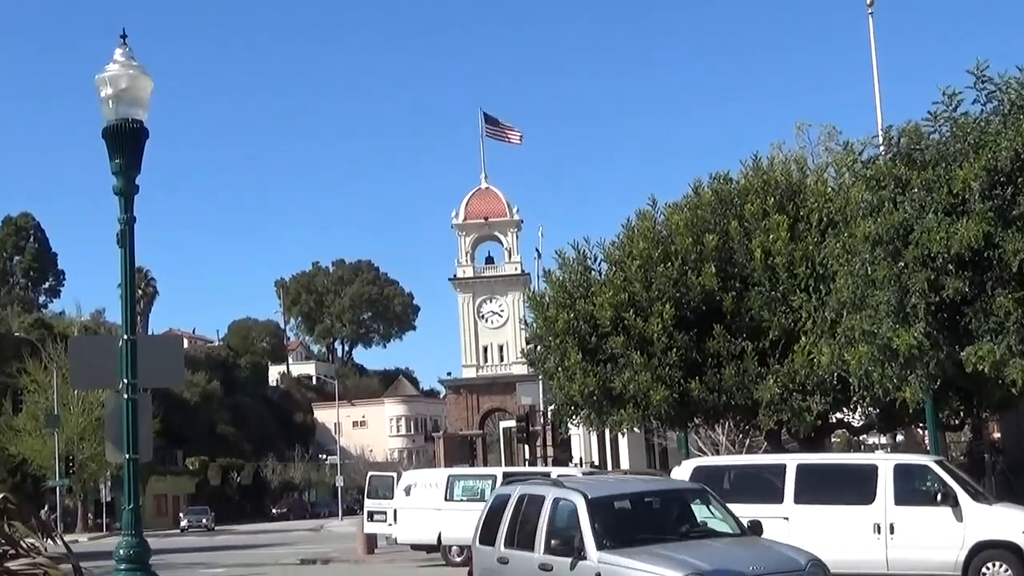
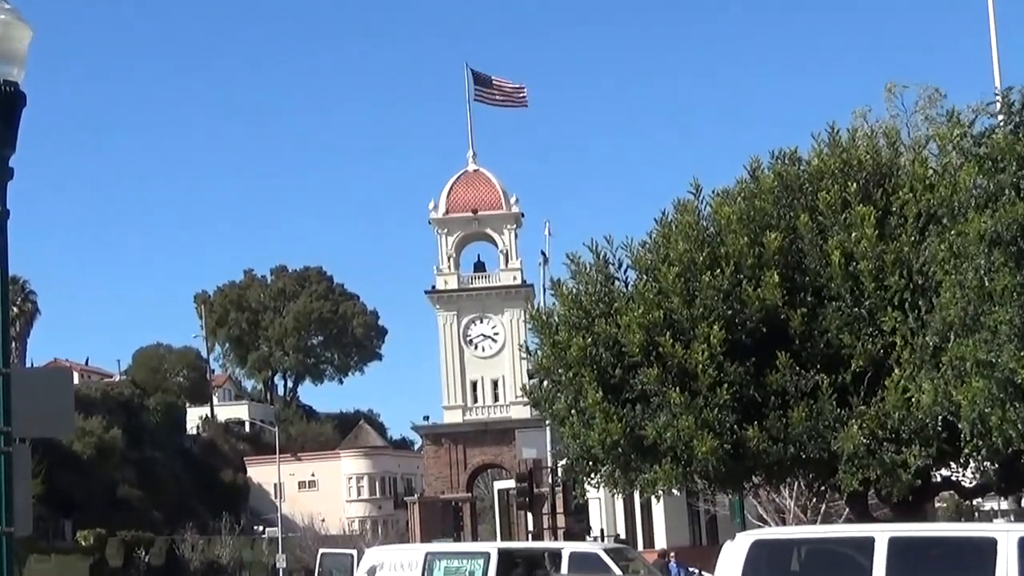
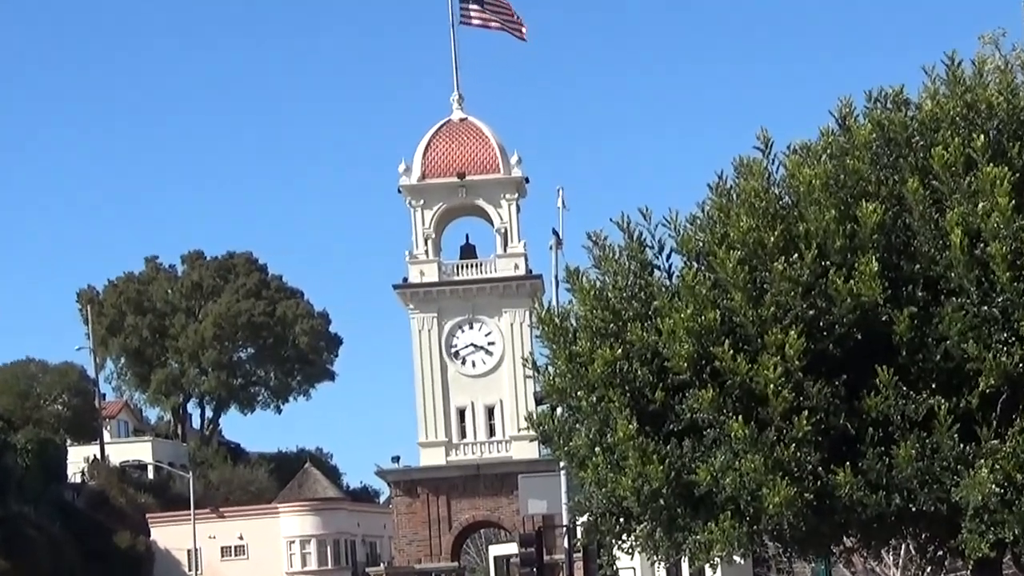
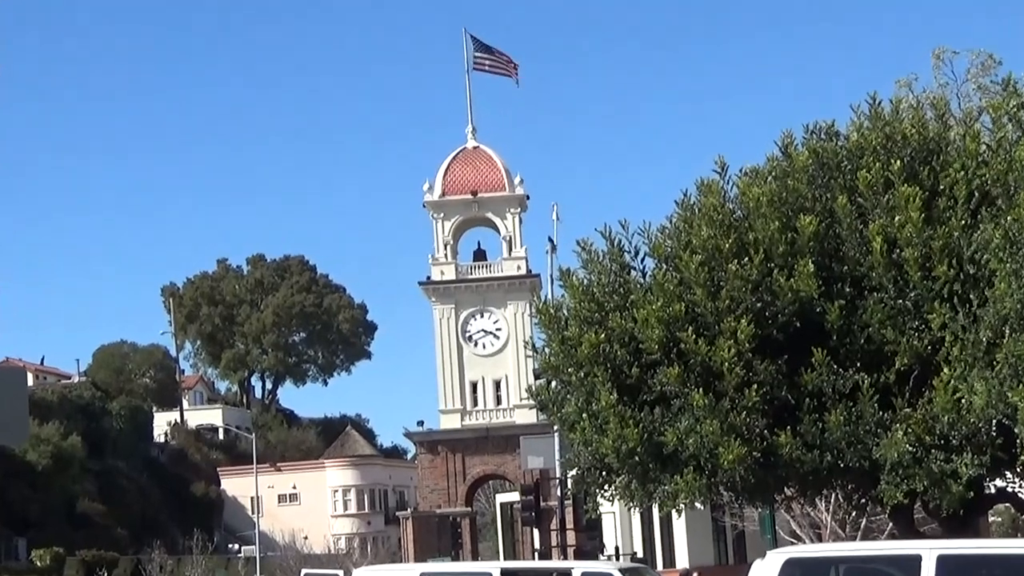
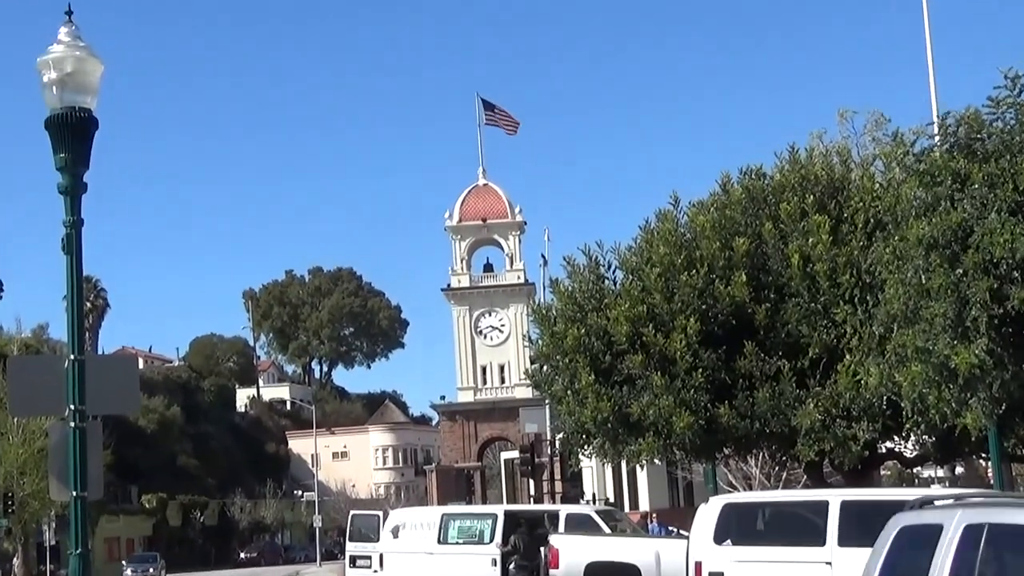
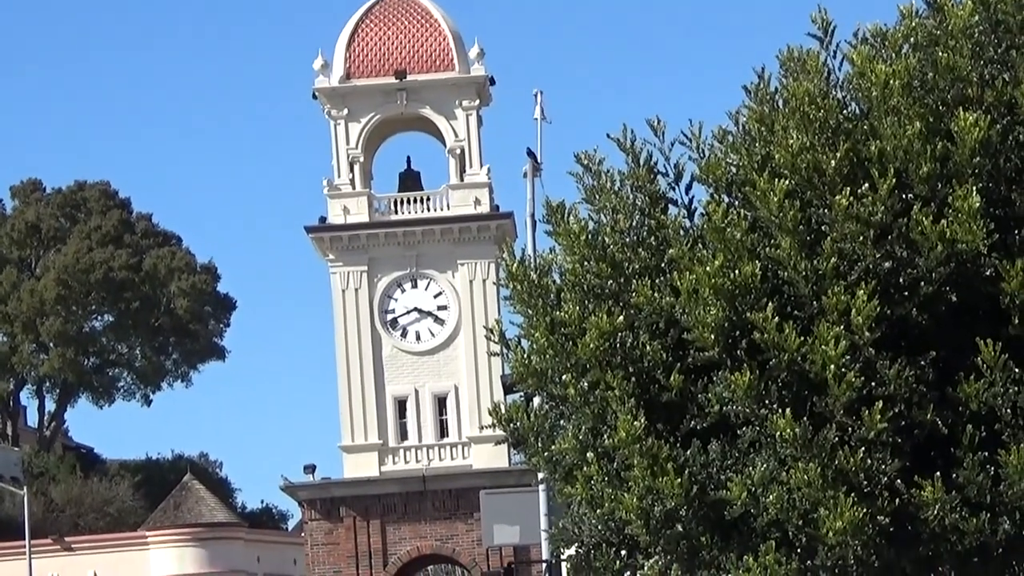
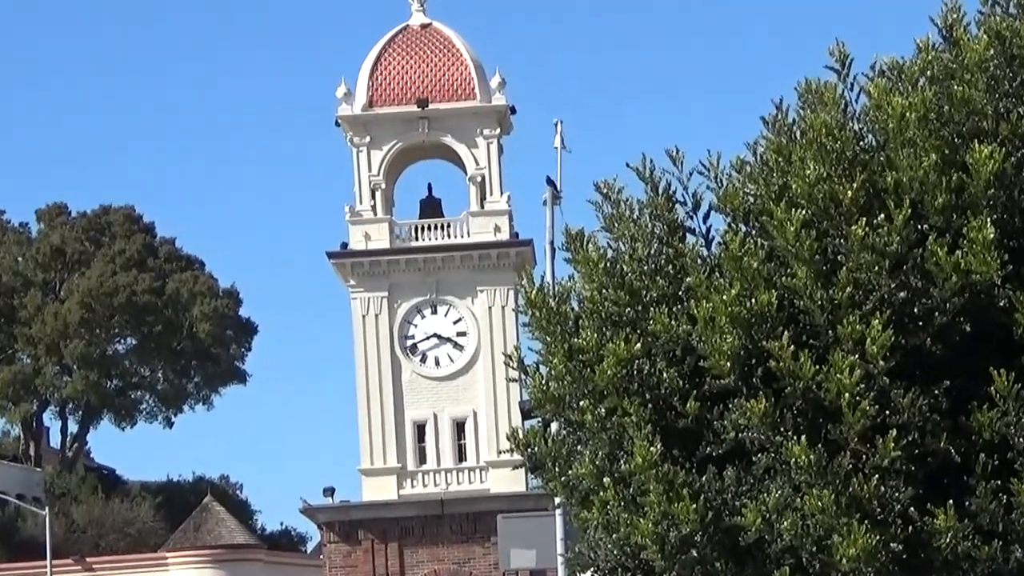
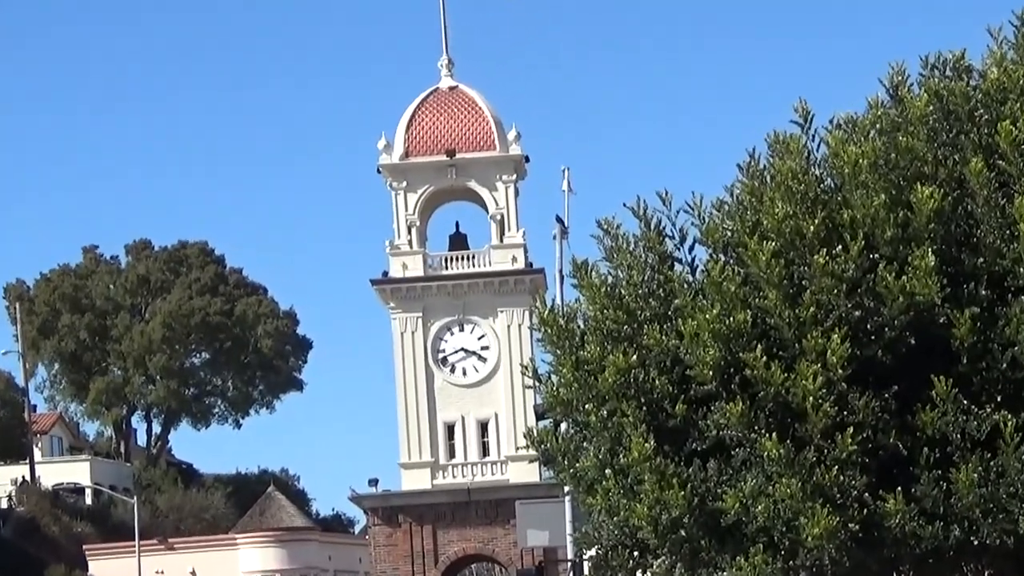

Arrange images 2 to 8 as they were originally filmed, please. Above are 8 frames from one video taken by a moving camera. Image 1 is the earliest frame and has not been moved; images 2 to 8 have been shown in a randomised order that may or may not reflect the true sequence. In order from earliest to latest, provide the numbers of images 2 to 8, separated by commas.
5, 2, 4, 3, 8, 7, 6
